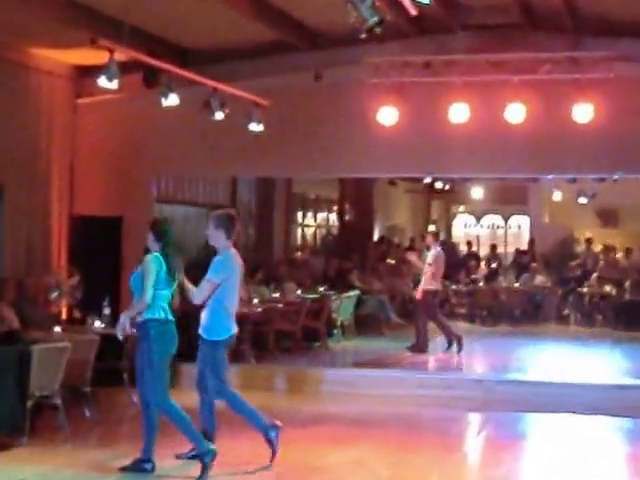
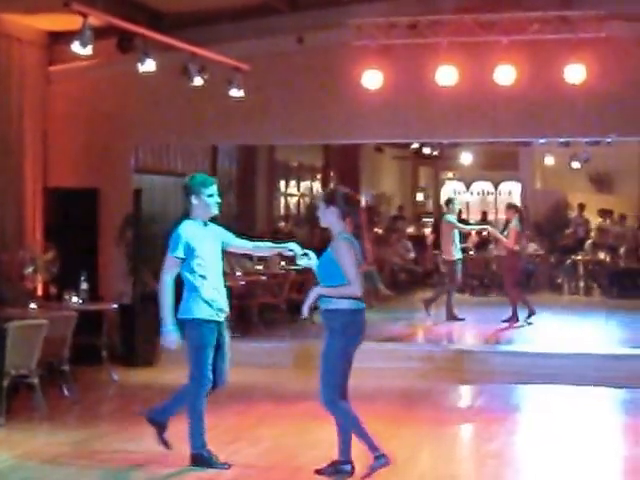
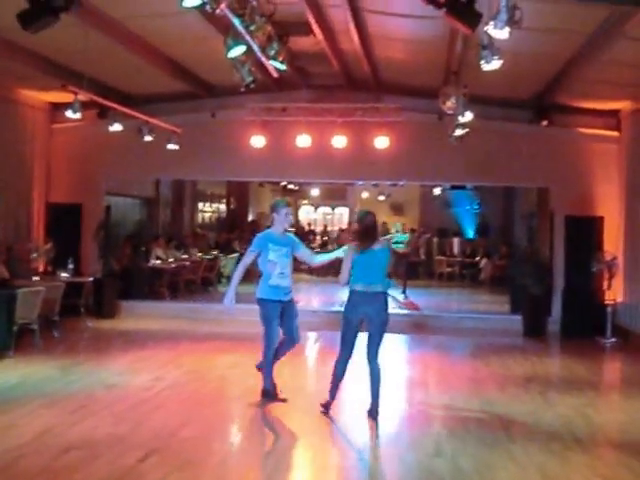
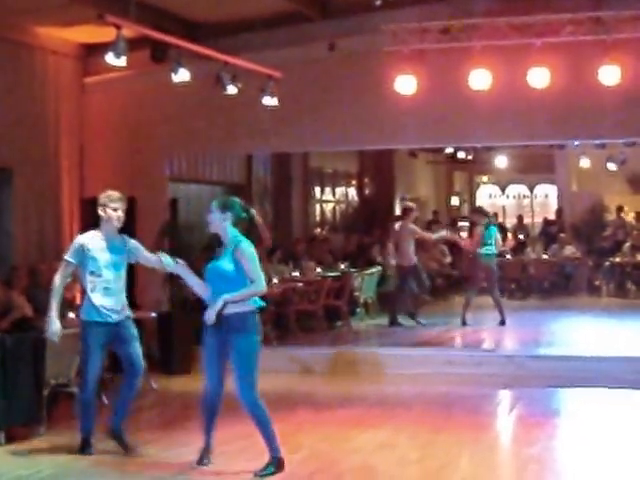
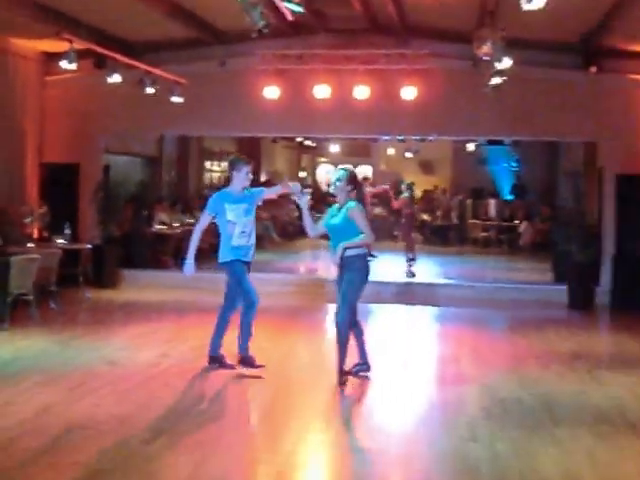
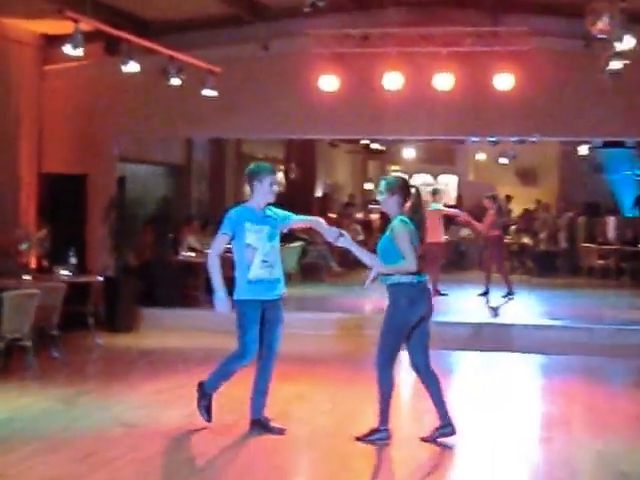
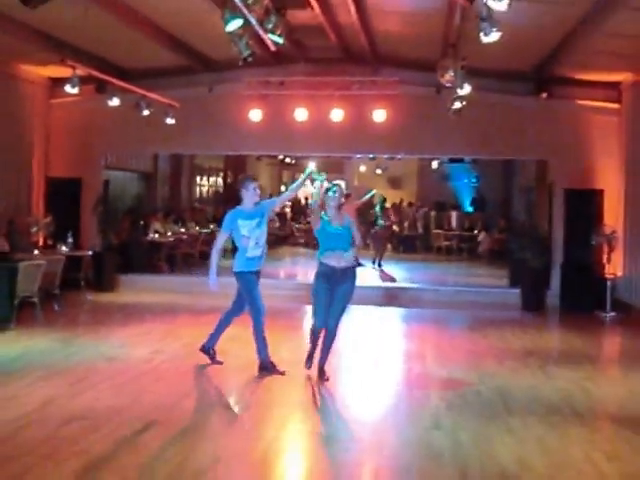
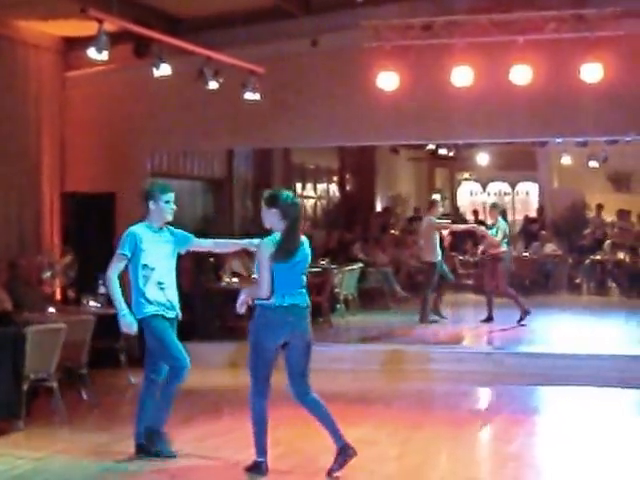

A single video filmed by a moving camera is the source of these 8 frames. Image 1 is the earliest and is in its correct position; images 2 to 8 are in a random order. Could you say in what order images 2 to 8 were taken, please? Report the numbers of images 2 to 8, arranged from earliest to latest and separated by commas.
4, 8, 2, 6, 5, 7, 3
